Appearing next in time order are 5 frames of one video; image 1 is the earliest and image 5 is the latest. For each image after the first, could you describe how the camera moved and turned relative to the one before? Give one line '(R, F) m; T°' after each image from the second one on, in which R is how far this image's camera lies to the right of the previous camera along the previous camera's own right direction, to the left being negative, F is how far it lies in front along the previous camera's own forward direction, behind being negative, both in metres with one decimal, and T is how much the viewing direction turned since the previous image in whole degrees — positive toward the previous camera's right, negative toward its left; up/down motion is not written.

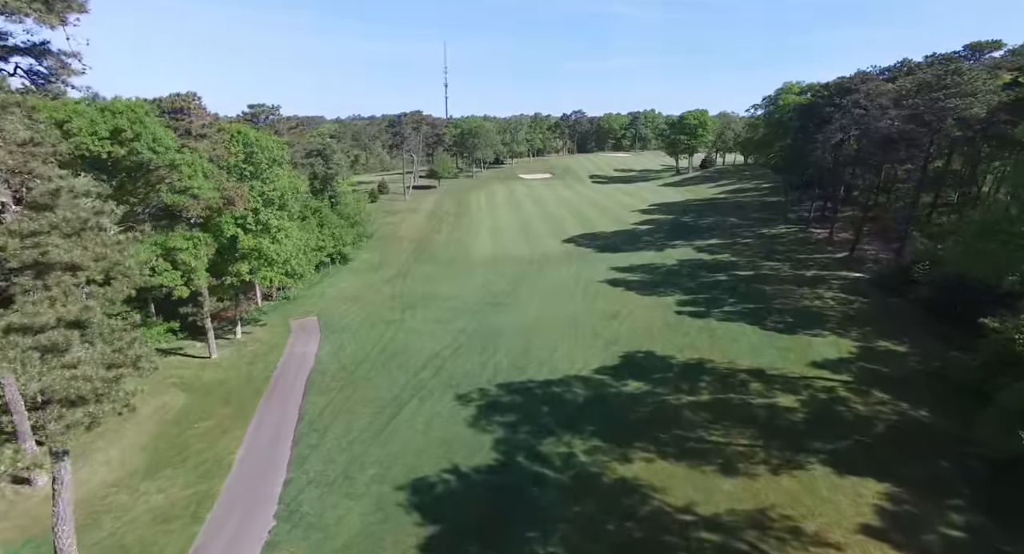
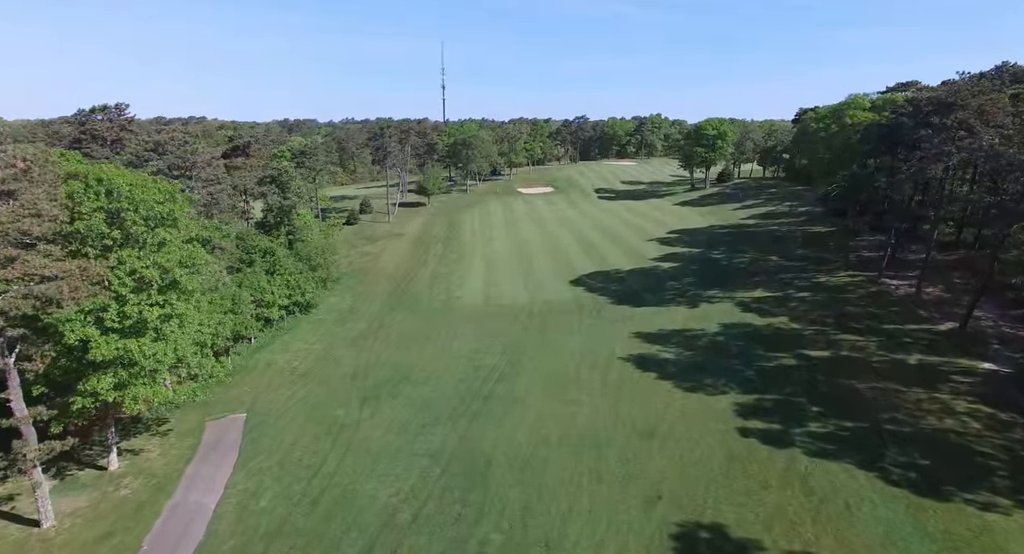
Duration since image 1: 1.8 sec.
(+0.2, +8.7) m; 0°
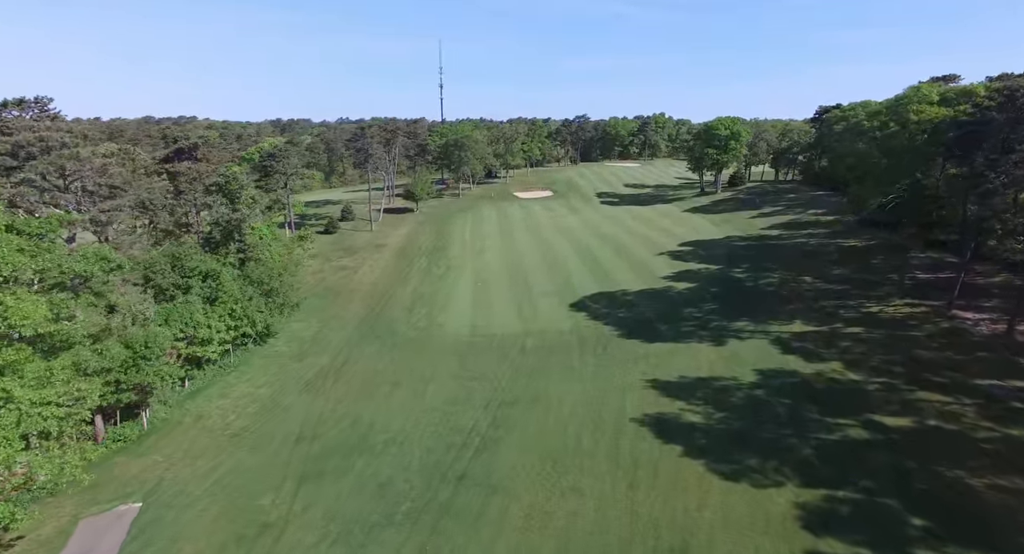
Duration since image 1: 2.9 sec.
(+0.7, +6.2) m; 0°
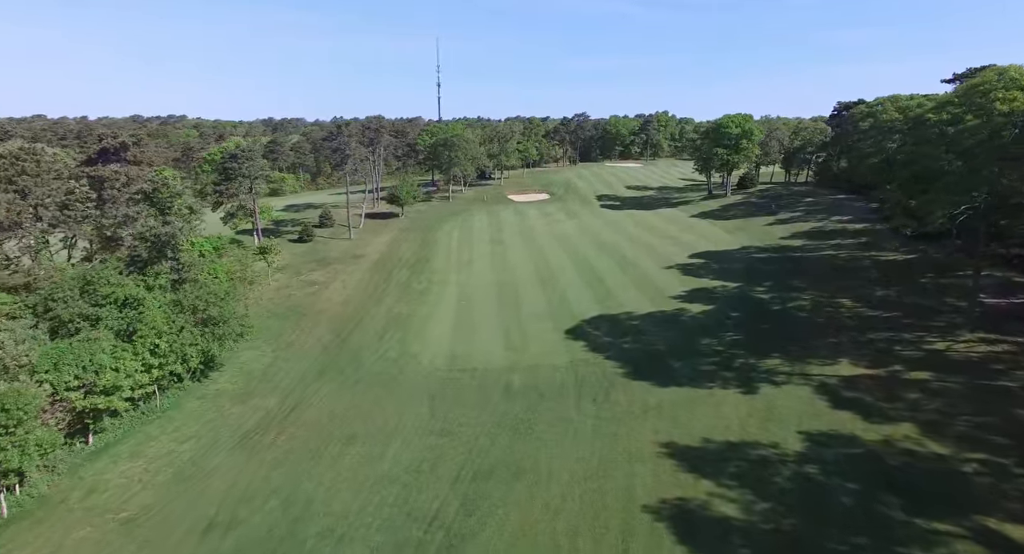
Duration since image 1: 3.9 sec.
(+0.8, +5.6) m; 0°
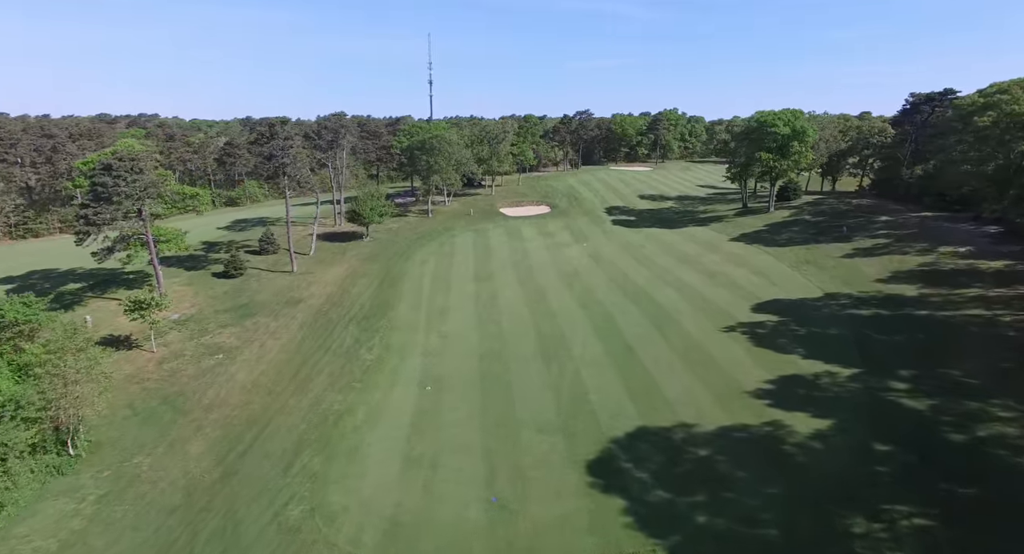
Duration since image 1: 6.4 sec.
(+0.4, +13.9) m; 0°
